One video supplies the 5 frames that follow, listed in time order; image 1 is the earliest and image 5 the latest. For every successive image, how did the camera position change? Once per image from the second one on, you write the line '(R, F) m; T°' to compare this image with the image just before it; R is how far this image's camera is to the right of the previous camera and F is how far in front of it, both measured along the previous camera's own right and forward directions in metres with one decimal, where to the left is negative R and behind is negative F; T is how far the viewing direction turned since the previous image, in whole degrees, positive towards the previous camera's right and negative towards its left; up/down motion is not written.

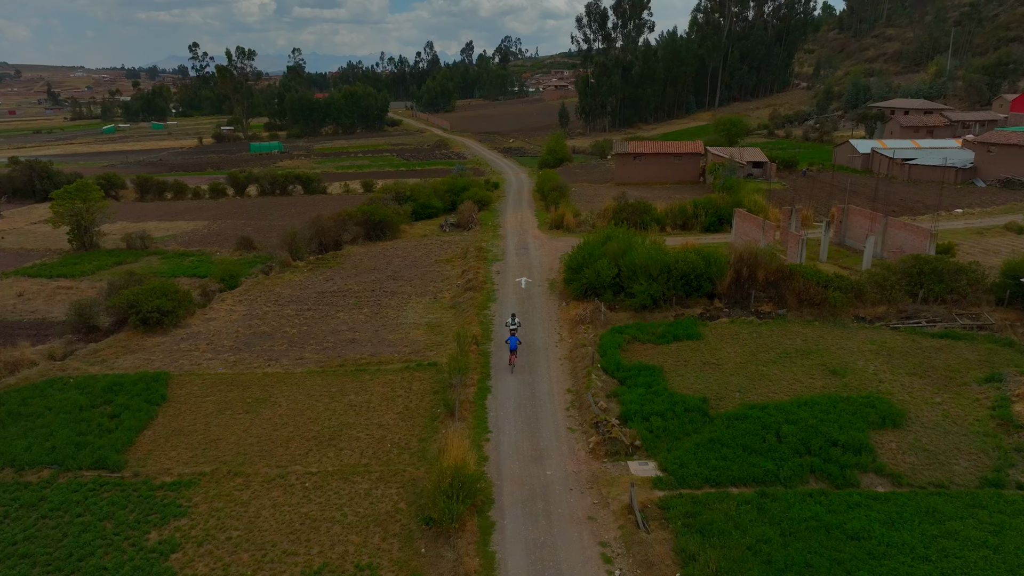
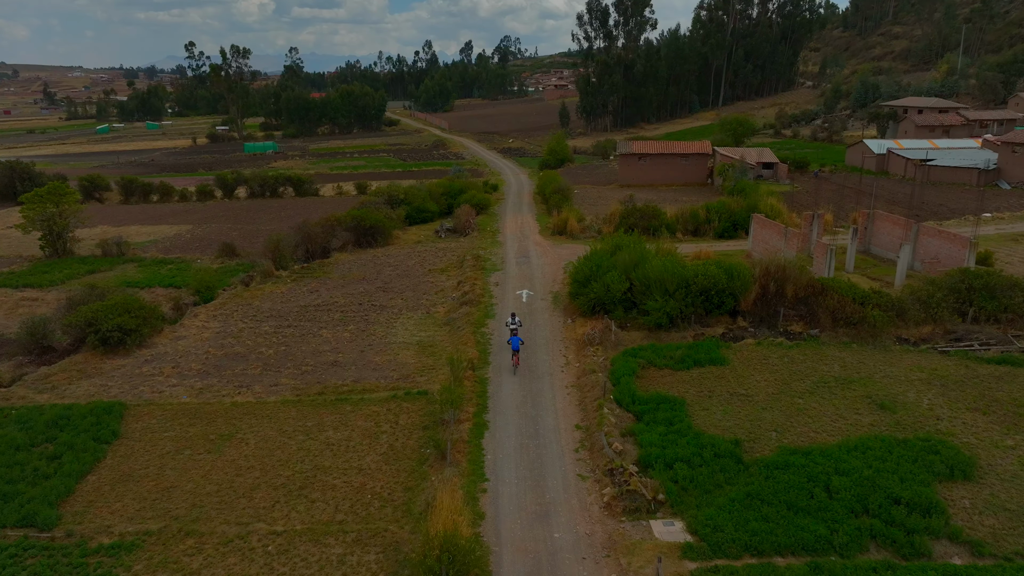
(0.0, +2.3) m; 0°
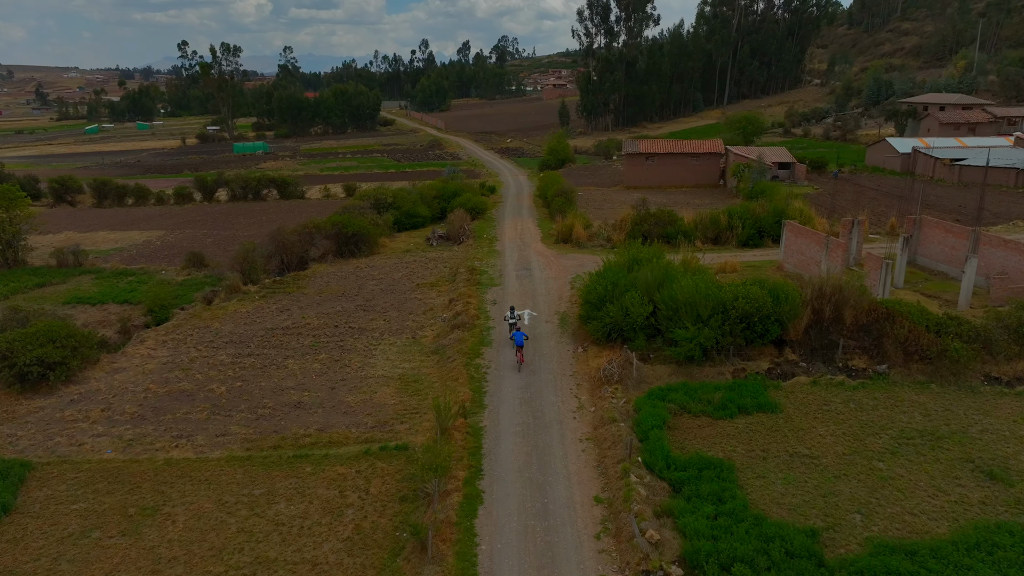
(-0.1, +3.5) m; 0°
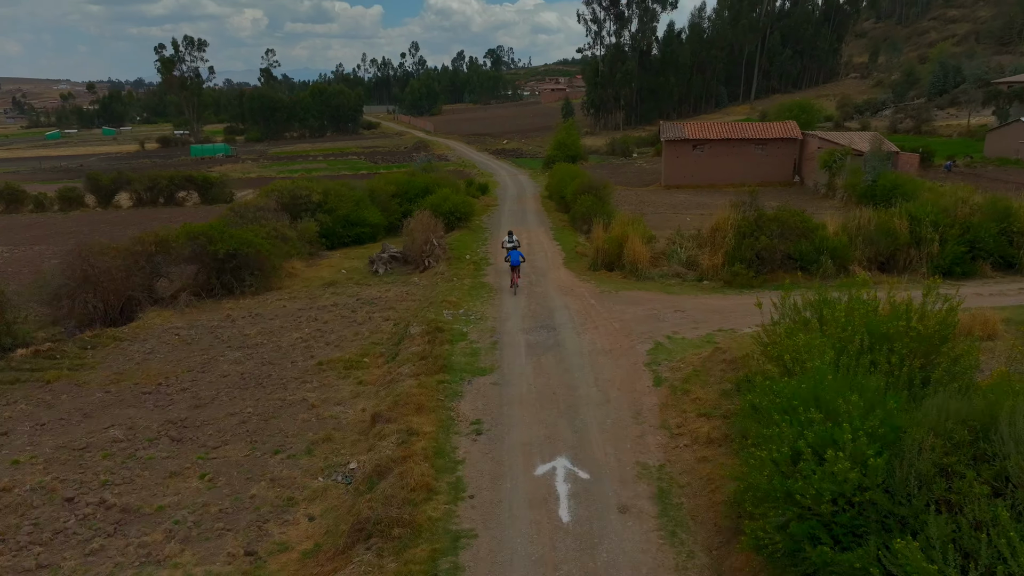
(-0.2, +13.7) m; 0°
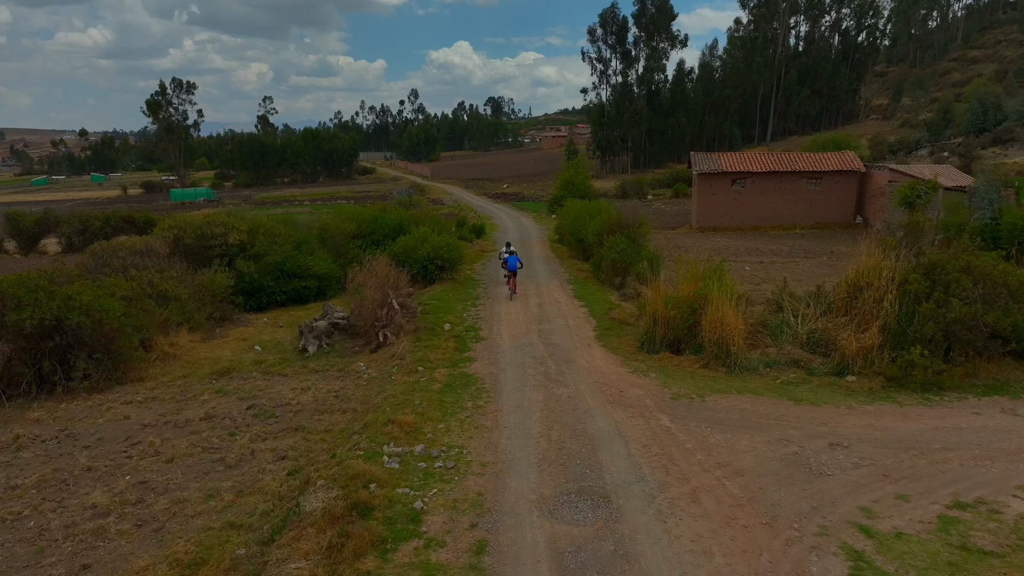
(-0.1, +6.8) m; 0°
